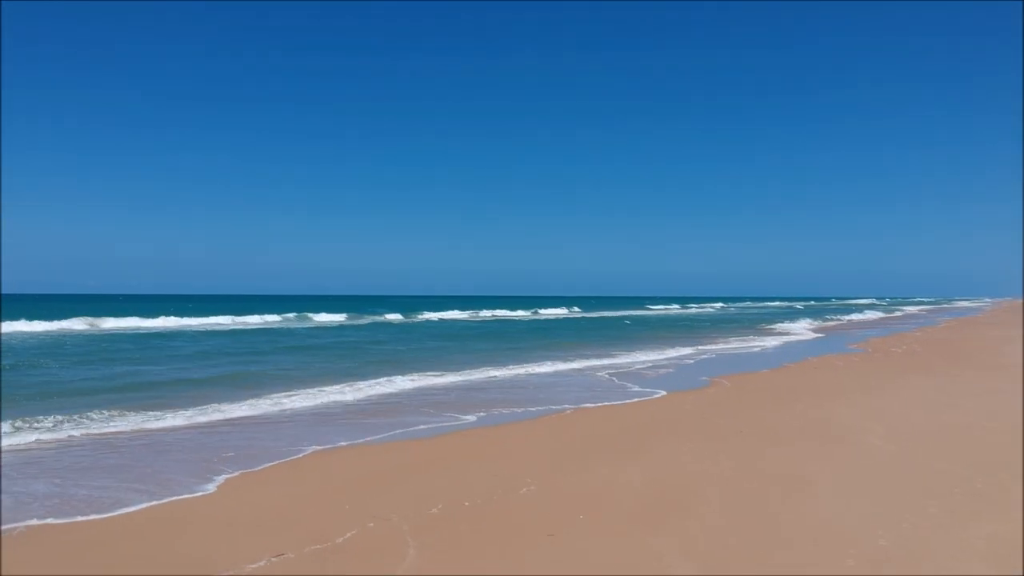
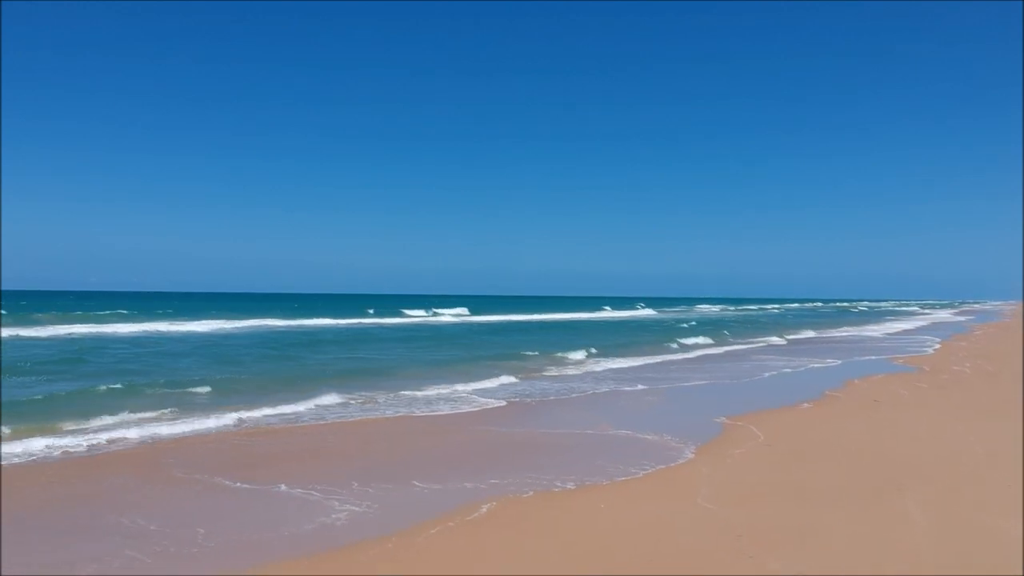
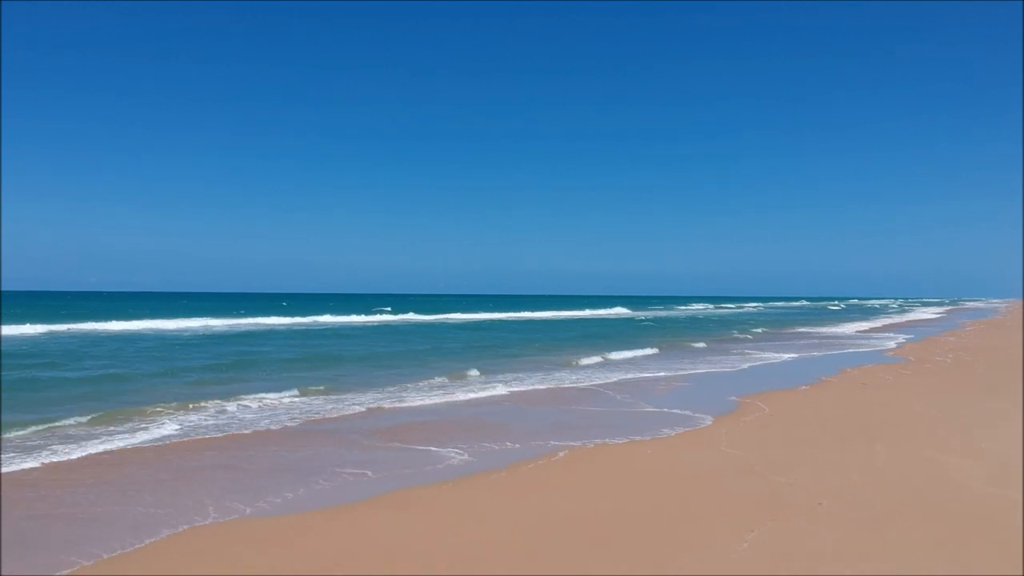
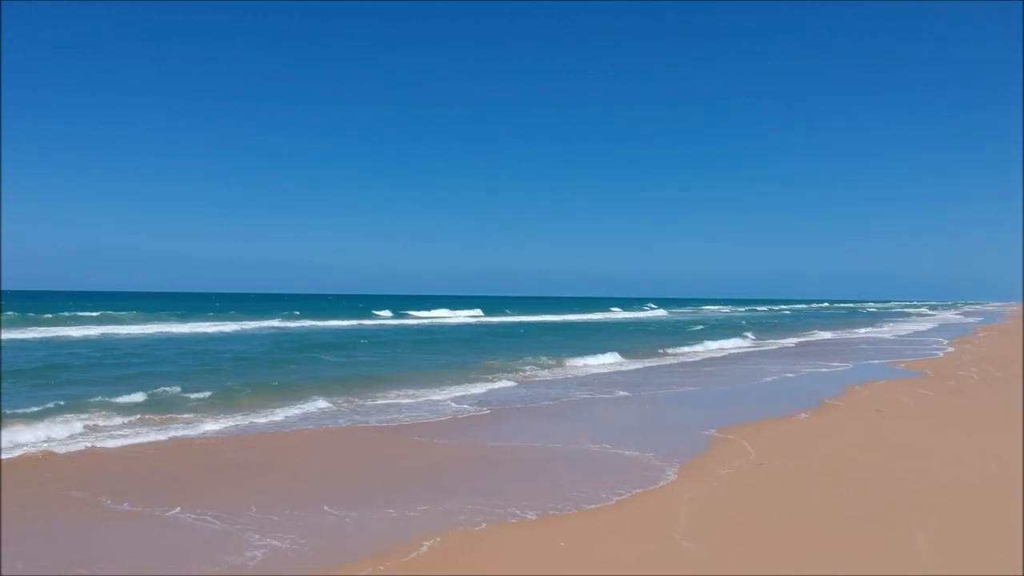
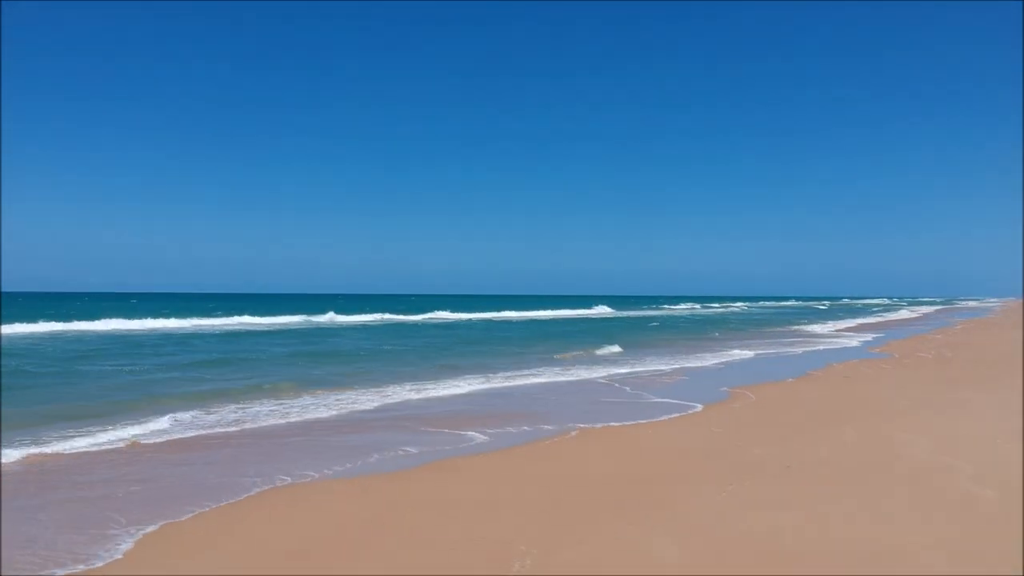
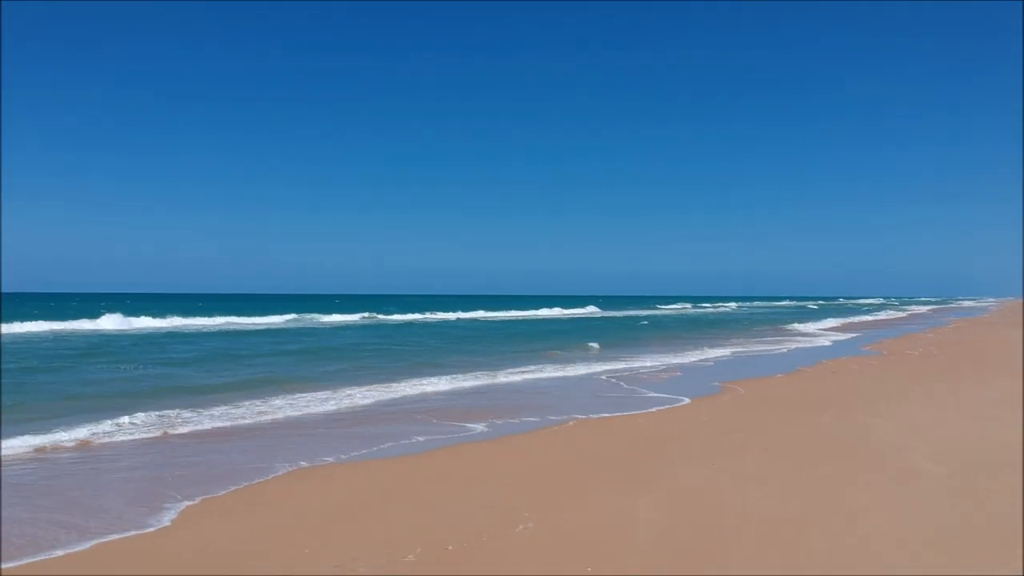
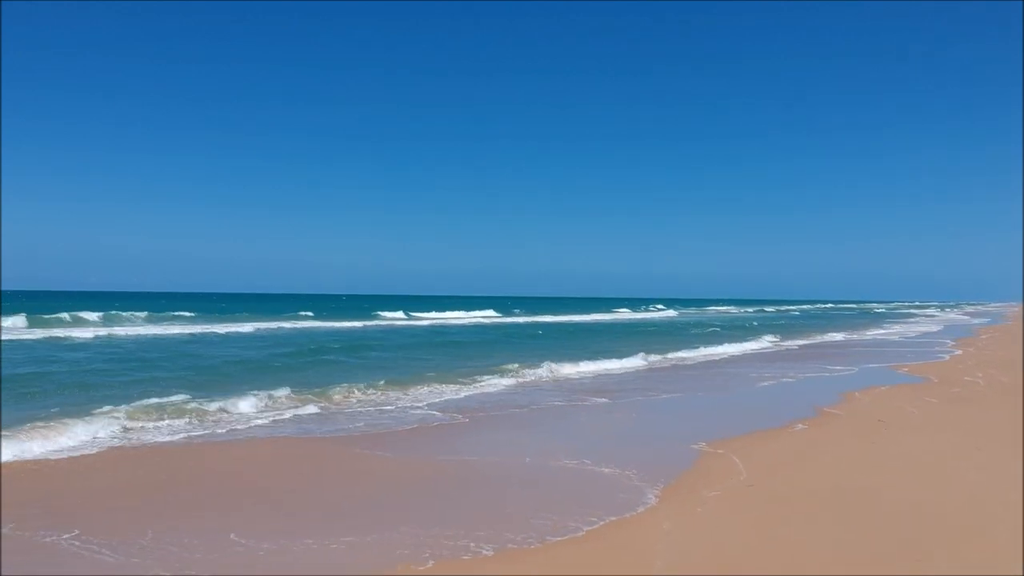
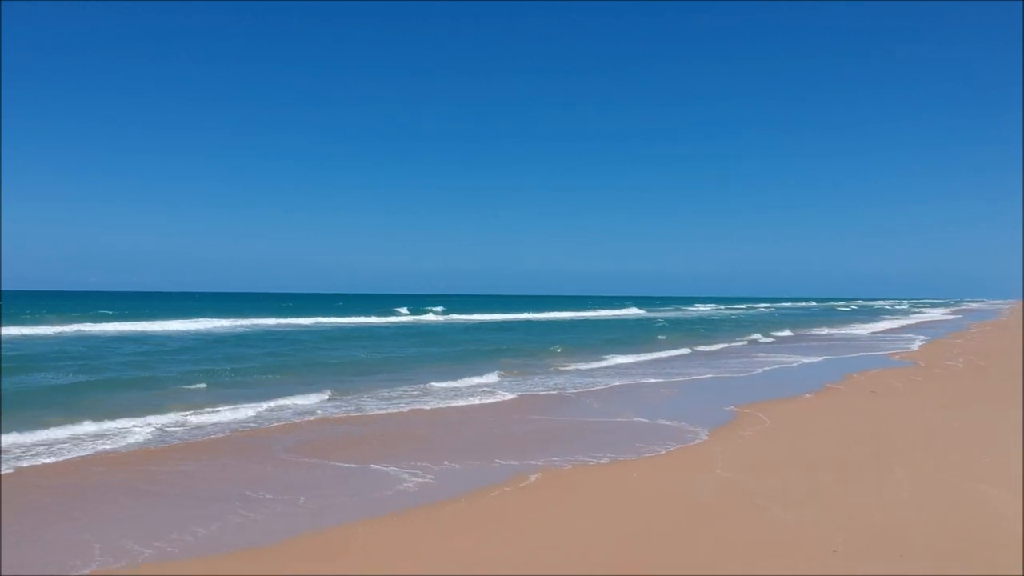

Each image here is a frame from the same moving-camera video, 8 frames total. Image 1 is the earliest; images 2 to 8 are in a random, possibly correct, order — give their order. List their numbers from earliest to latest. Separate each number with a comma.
6, 5, 3, 8, 2, 4, 7
